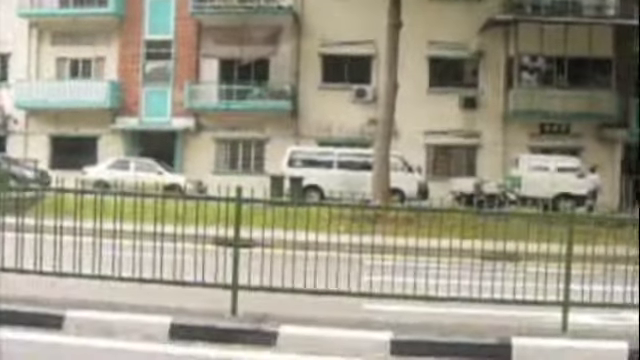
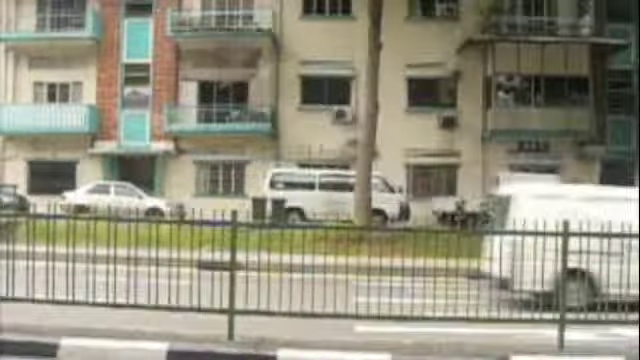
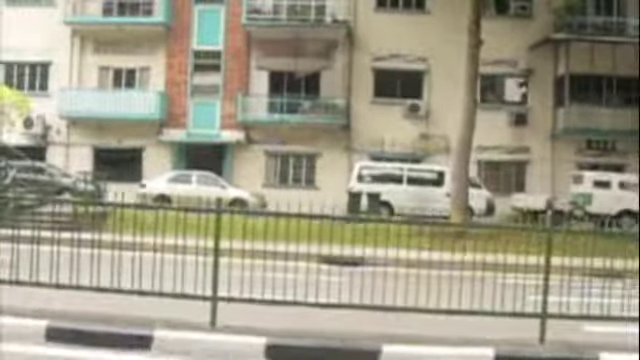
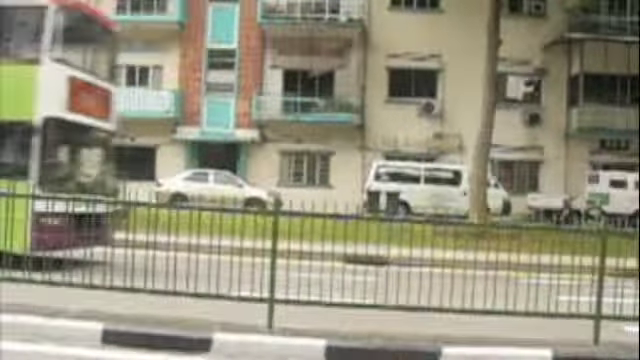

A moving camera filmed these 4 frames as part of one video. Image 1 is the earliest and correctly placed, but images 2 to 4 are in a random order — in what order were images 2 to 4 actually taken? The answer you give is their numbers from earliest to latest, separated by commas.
2, 3, 4
